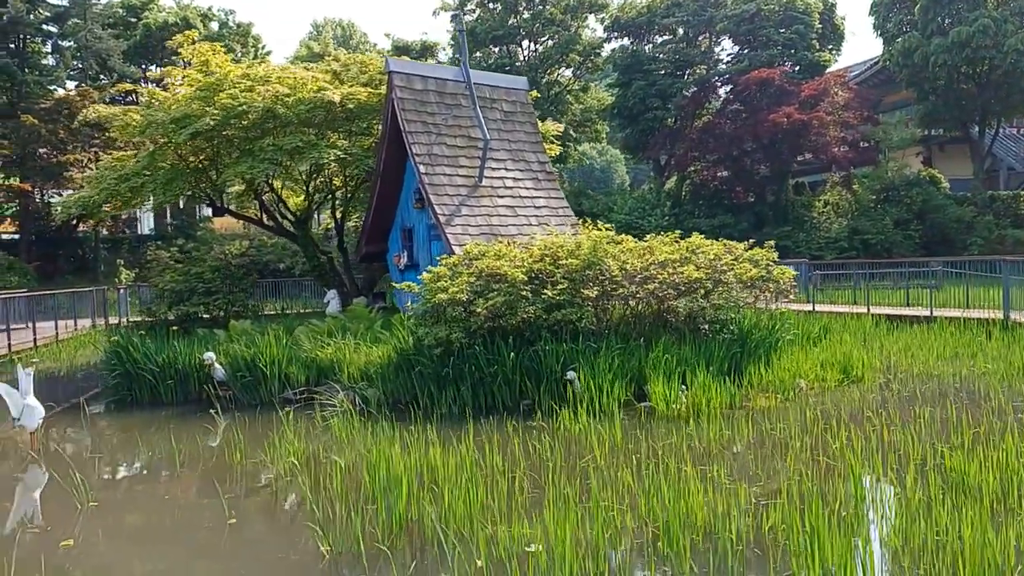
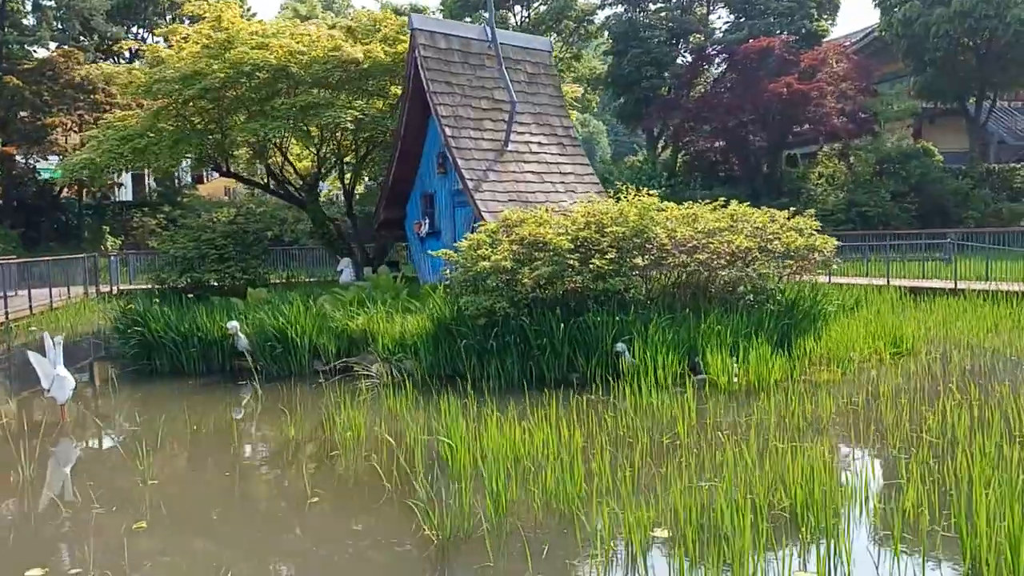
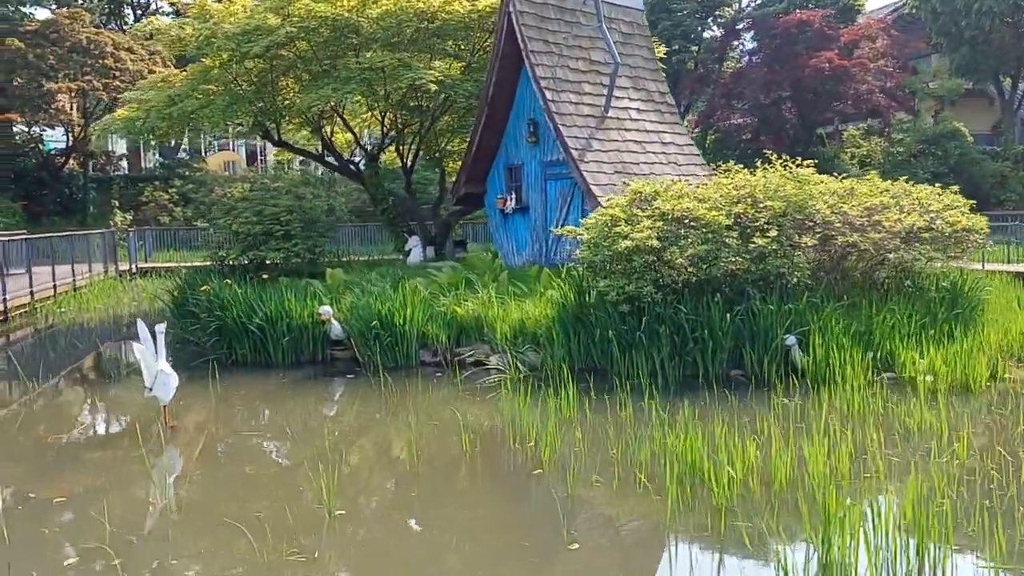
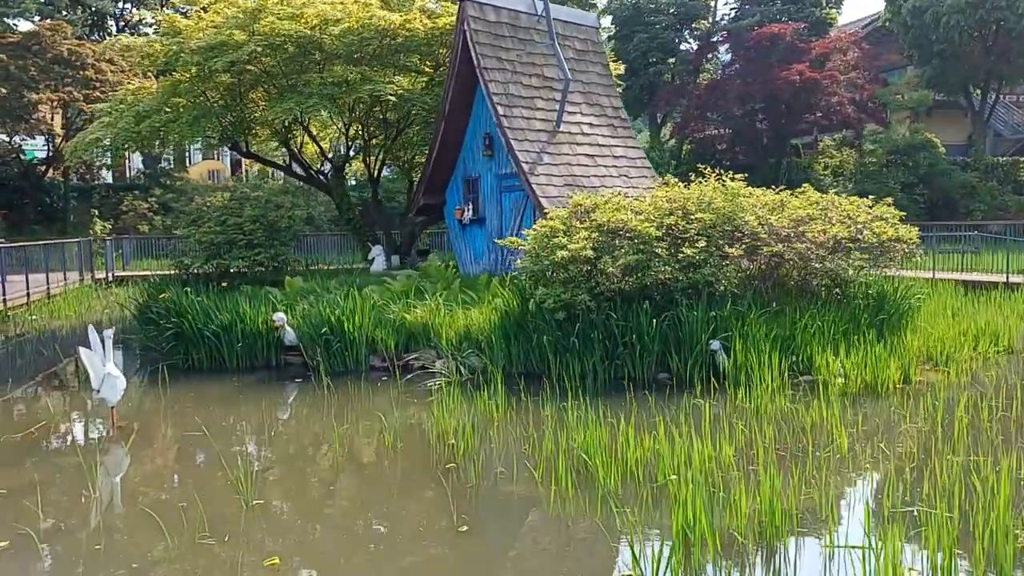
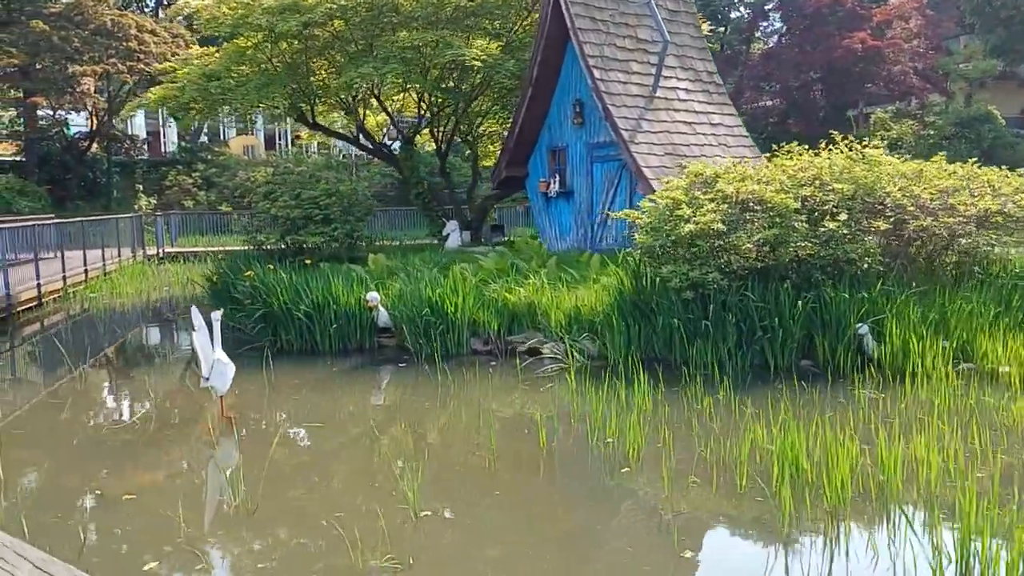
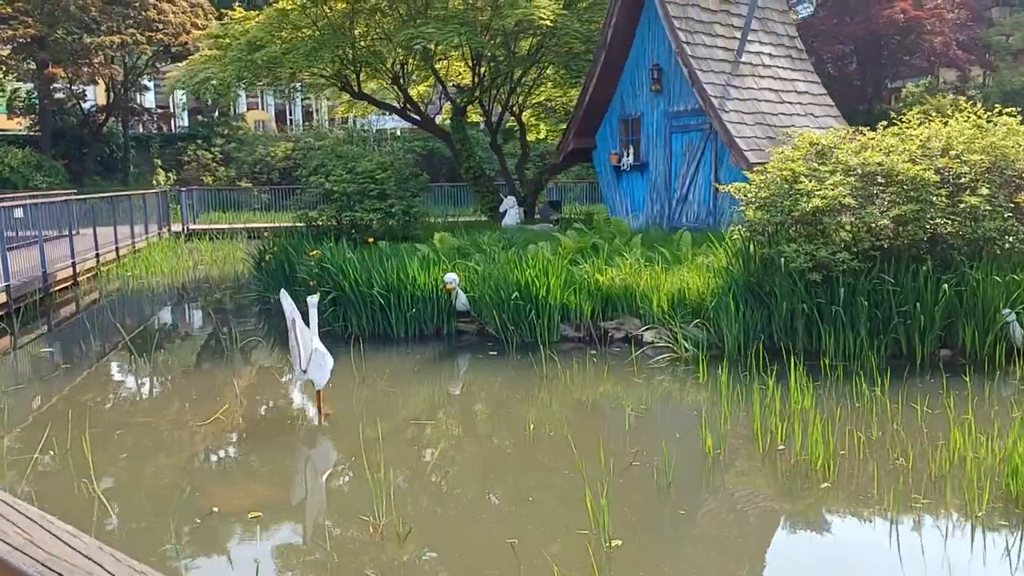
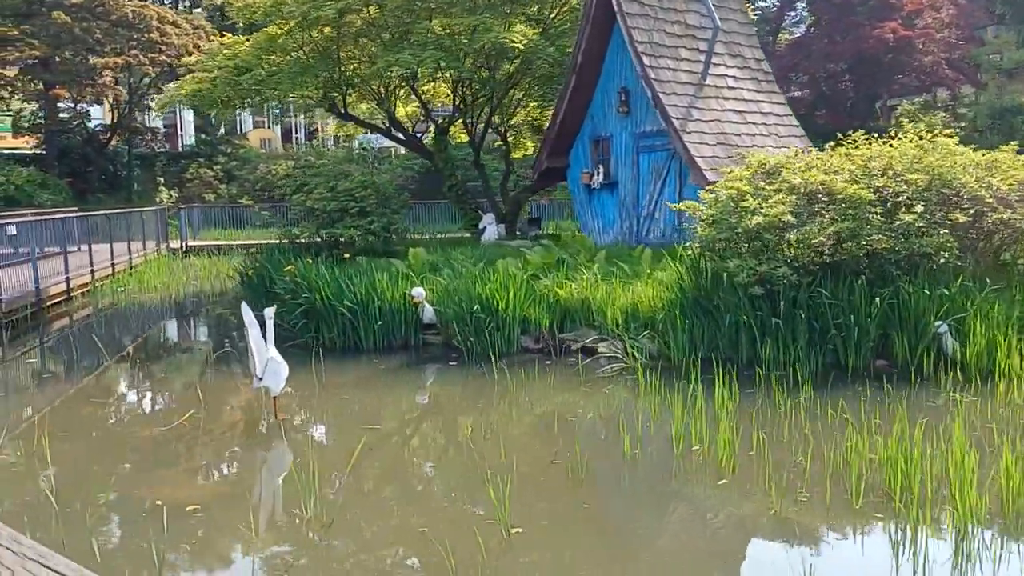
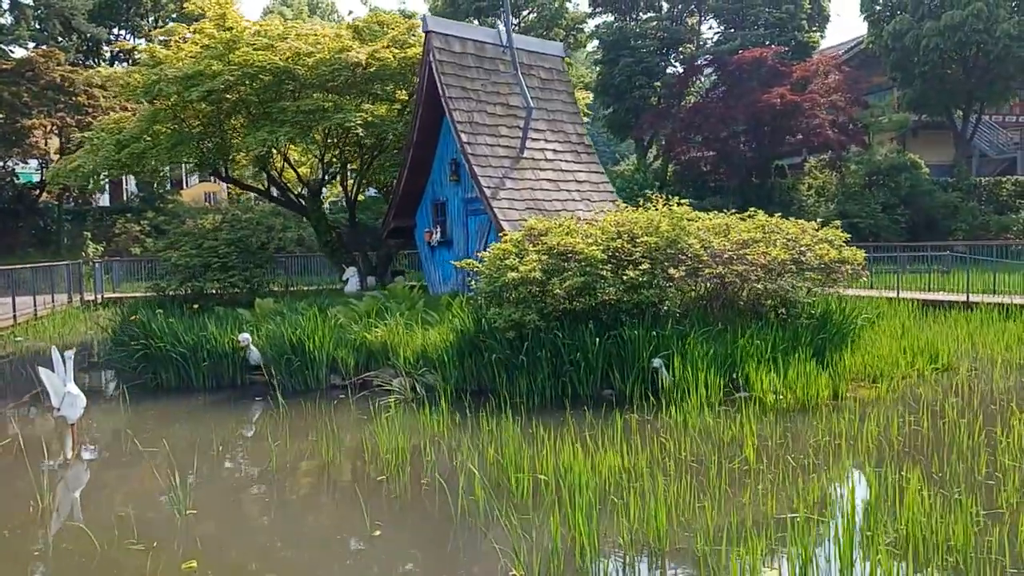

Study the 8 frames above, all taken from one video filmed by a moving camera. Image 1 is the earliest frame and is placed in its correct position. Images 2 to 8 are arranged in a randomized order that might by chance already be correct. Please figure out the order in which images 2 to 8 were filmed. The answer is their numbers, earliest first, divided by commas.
2, 8, 4, 3, 5, 7, 6
